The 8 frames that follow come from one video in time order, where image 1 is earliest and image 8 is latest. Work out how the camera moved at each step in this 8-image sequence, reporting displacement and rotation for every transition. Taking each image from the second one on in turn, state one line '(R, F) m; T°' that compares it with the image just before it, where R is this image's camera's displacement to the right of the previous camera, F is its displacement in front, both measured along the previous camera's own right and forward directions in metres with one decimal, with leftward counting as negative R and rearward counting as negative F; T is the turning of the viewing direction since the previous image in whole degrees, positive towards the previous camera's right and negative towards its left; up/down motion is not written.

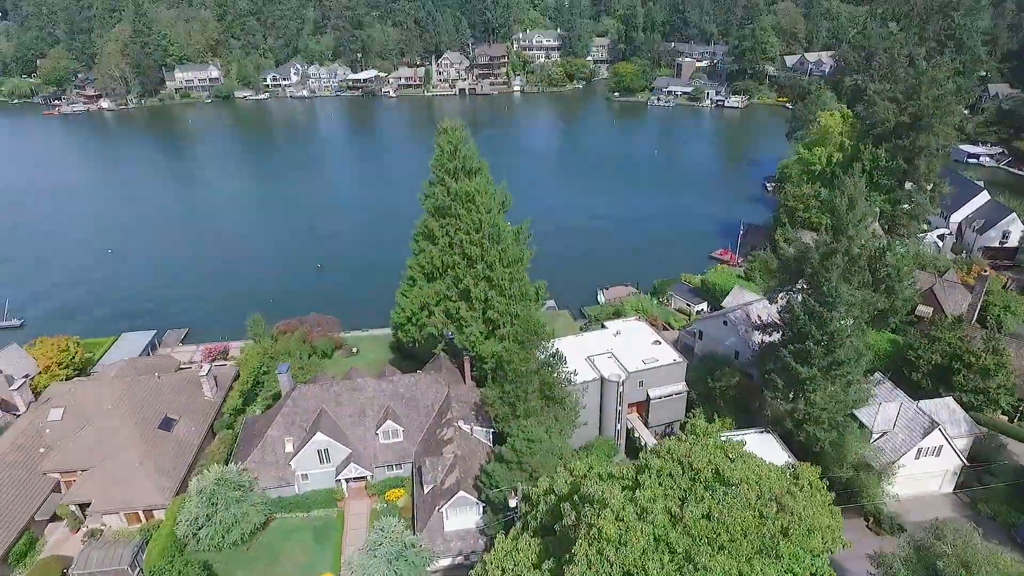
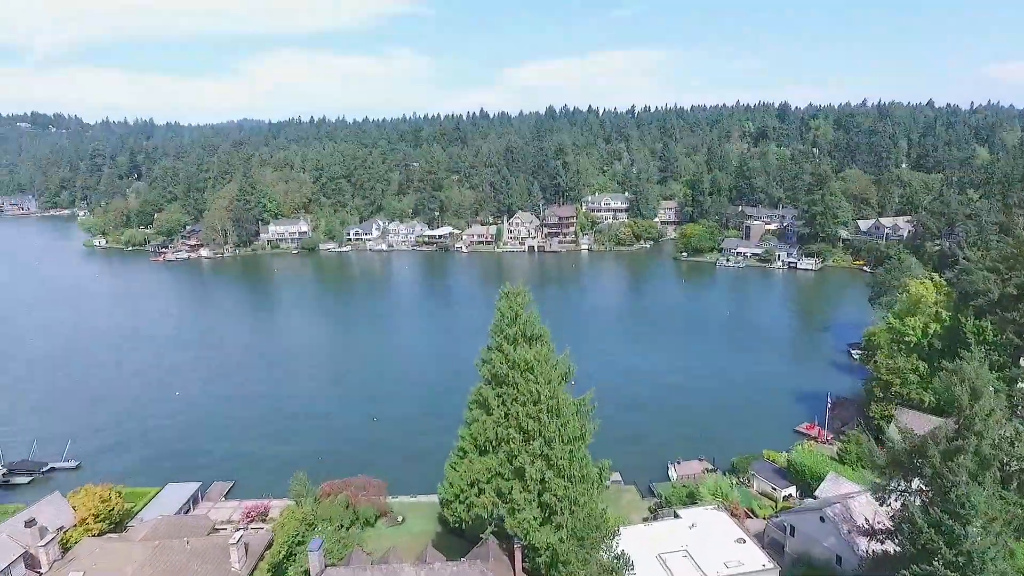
(0.0, +0.7) m; -6°
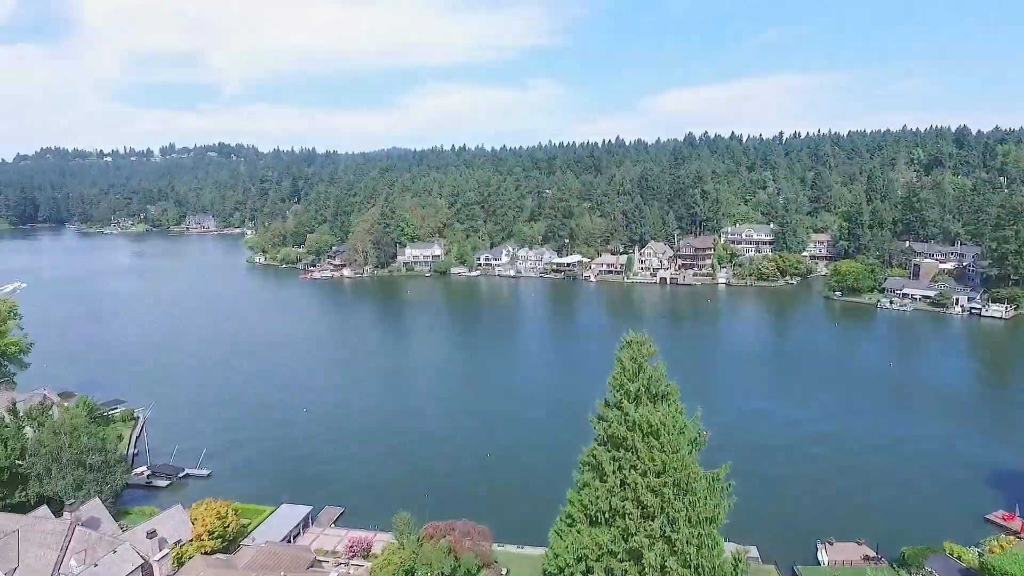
(+0.1, +1.1) m; -11°
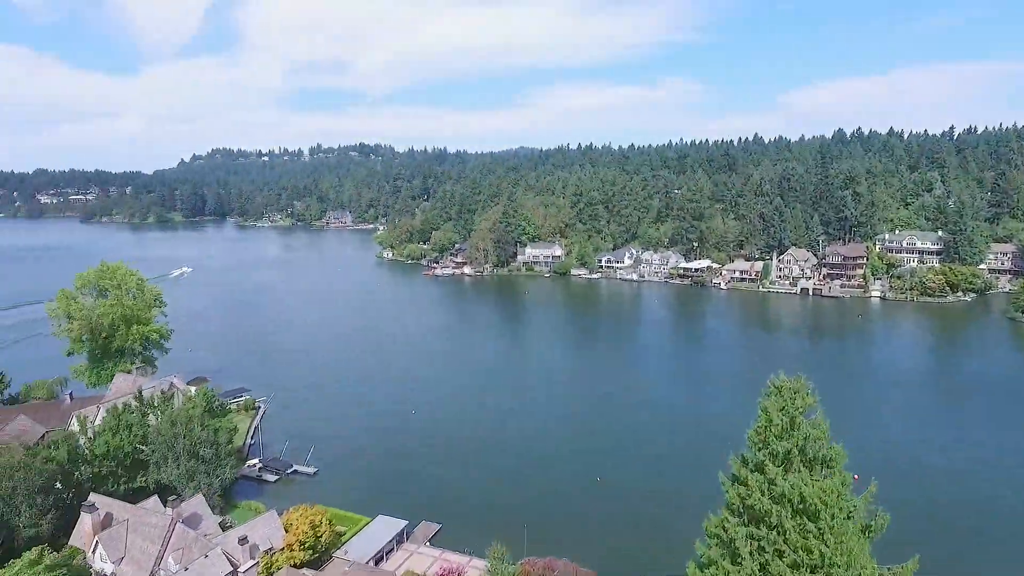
(+0.1, +1.6) m; -10°
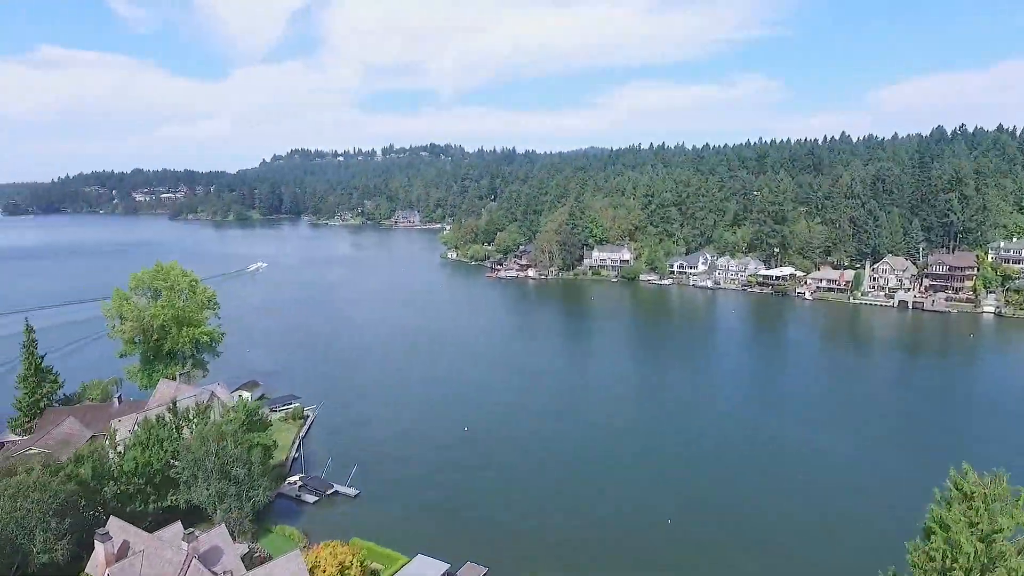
(+0.2, +2.1) m; -5°
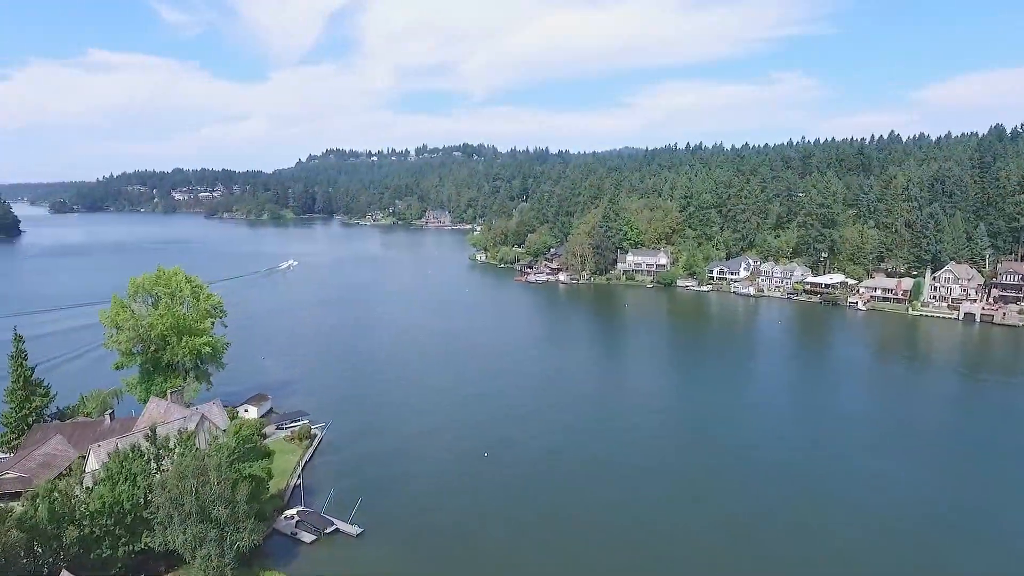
(+0.2, +2.6) m; -3°
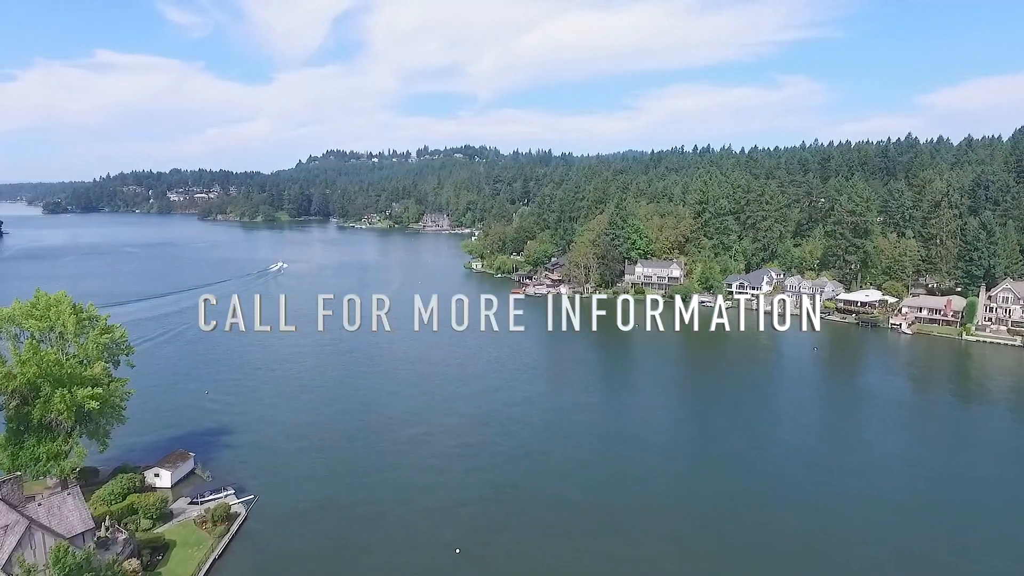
(+0.5, +6.2) m; 0°
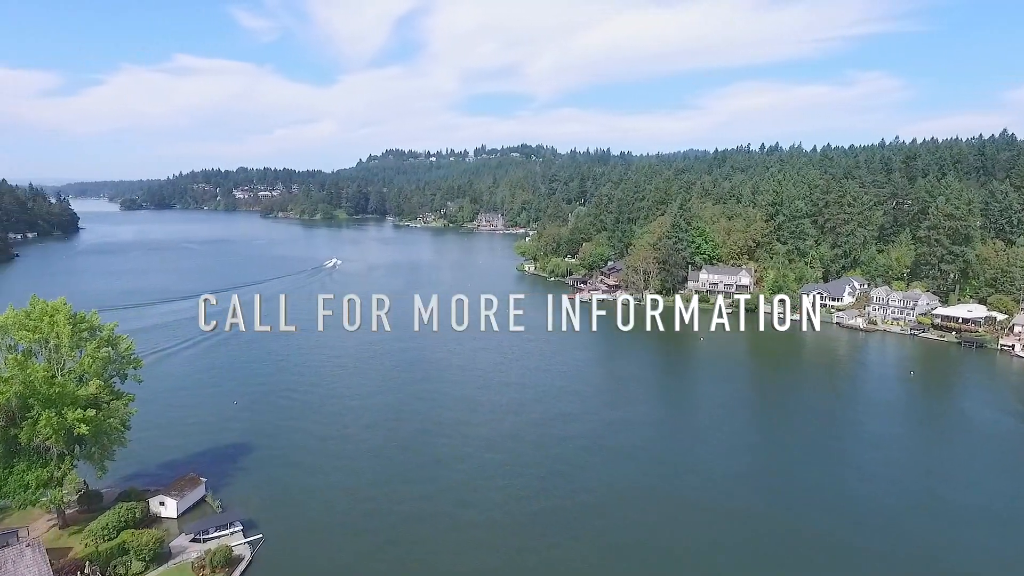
(+0.1, +3.2) m; -5°
